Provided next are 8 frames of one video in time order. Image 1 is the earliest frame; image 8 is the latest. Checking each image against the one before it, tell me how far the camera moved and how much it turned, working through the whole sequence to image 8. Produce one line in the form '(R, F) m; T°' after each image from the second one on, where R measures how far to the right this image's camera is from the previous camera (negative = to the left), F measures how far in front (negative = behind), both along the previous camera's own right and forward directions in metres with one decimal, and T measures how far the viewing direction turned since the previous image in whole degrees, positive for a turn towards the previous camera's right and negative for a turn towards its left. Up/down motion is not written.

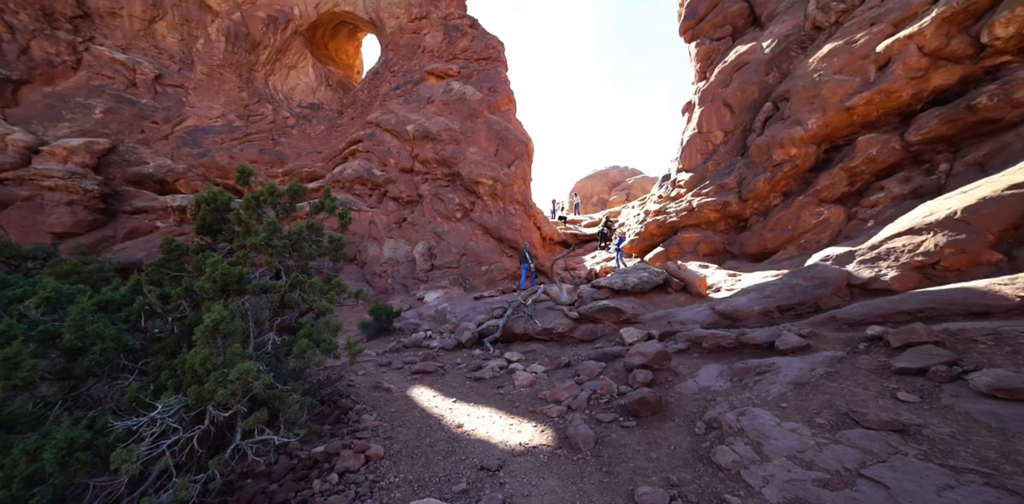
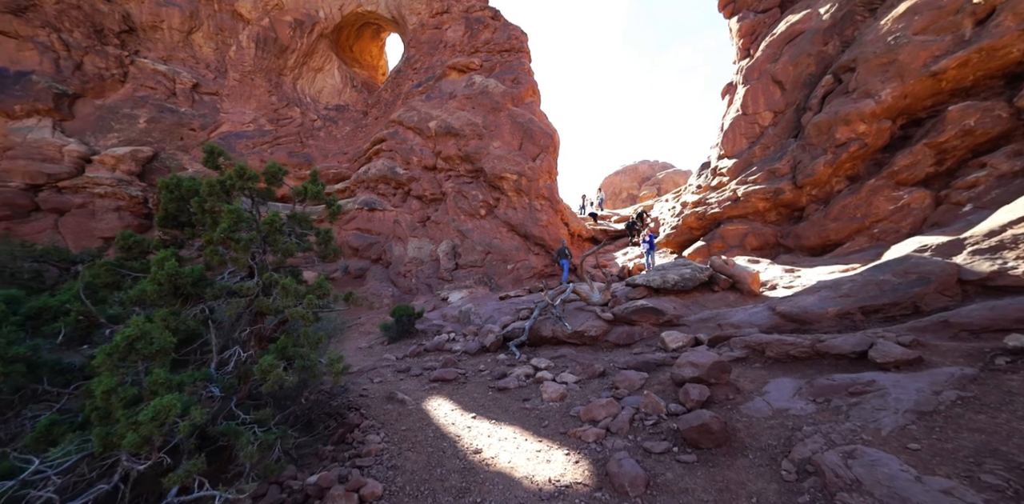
(0.0, +0.5) m; -4°
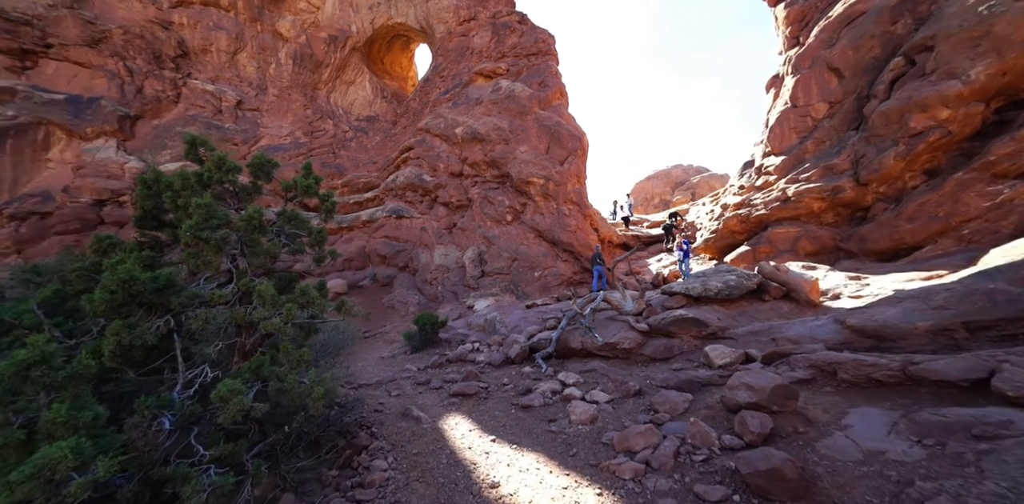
(0.0, +0.4) m; -4°
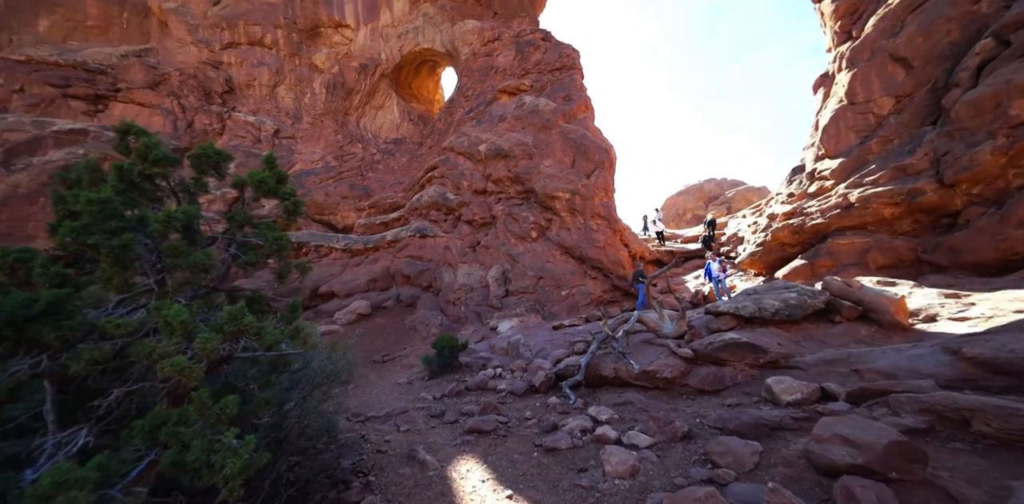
(+0.1, +0.6) m; -4°
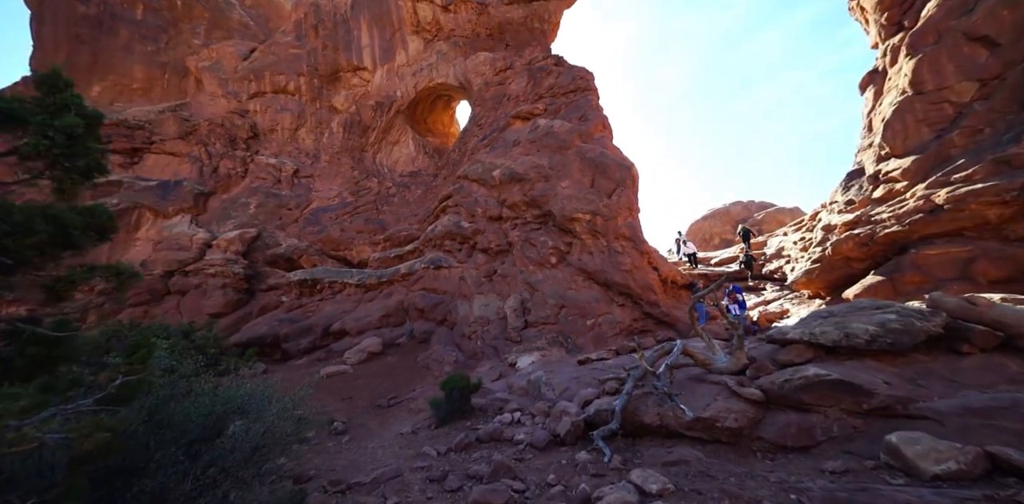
(+0.1, +0.9) m; -3°
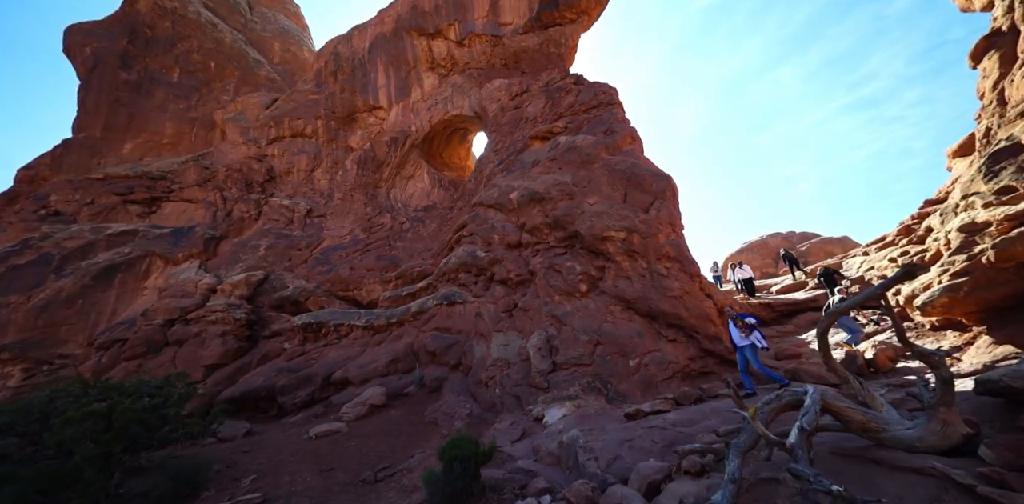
(+0.1, +1.8) m; -3°
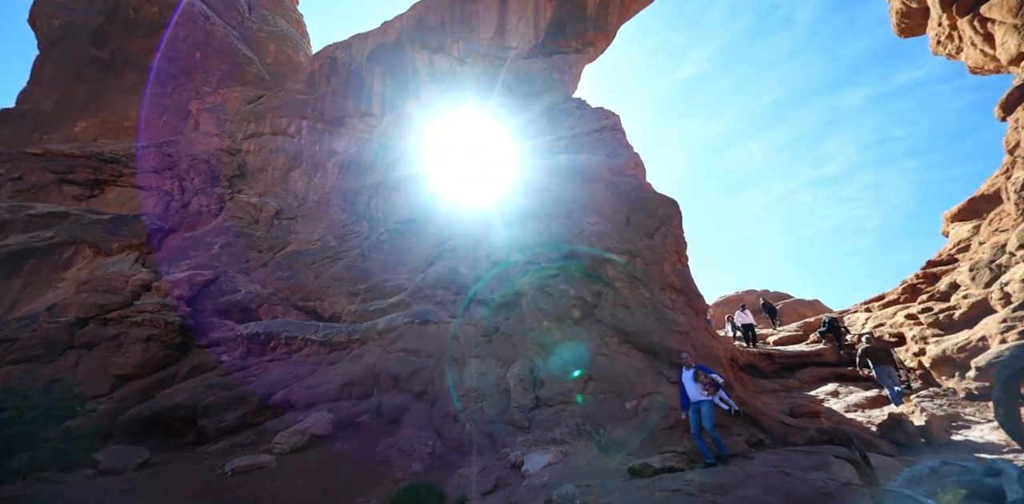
(-0.2, +1.2) m; +3°
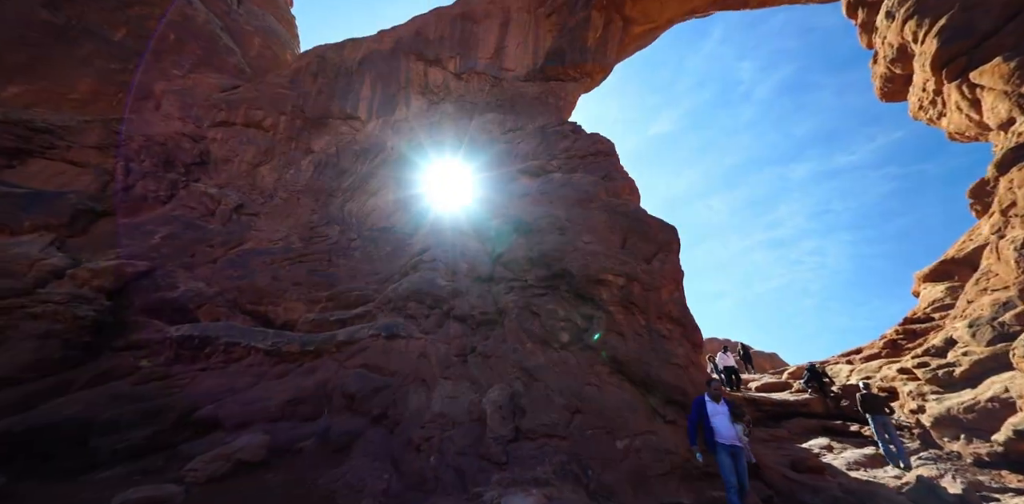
(-0.4, +0.9) m; +4°
